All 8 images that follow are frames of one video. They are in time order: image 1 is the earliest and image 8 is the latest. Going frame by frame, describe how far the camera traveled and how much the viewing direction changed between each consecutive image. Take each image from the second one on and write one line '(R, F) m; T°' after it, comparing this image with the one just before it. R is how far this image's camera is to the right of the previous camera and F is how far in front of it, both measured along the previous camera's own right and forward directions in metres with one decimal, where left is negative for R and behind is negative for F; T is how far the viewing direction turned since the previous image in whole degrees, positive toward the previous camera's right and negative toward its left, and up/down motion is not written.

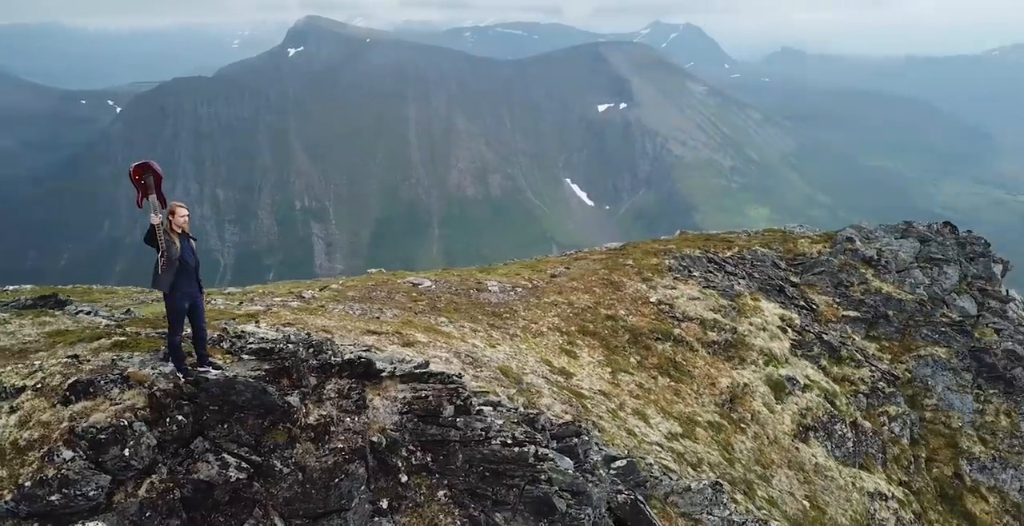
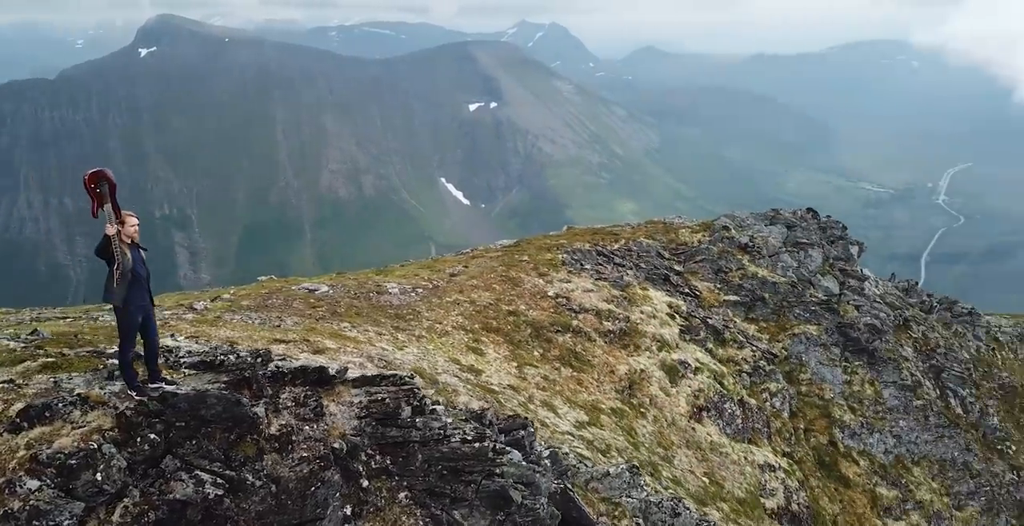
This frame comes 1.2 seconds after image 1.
(-1.4, -0.1) m; +9°
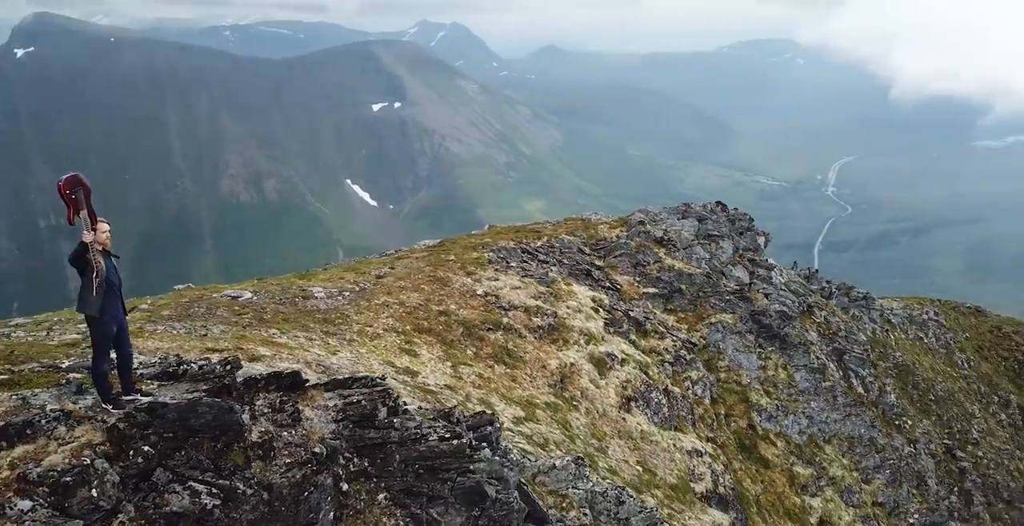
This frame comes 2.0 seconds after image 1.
(-1.2, -0.1) m; +6°
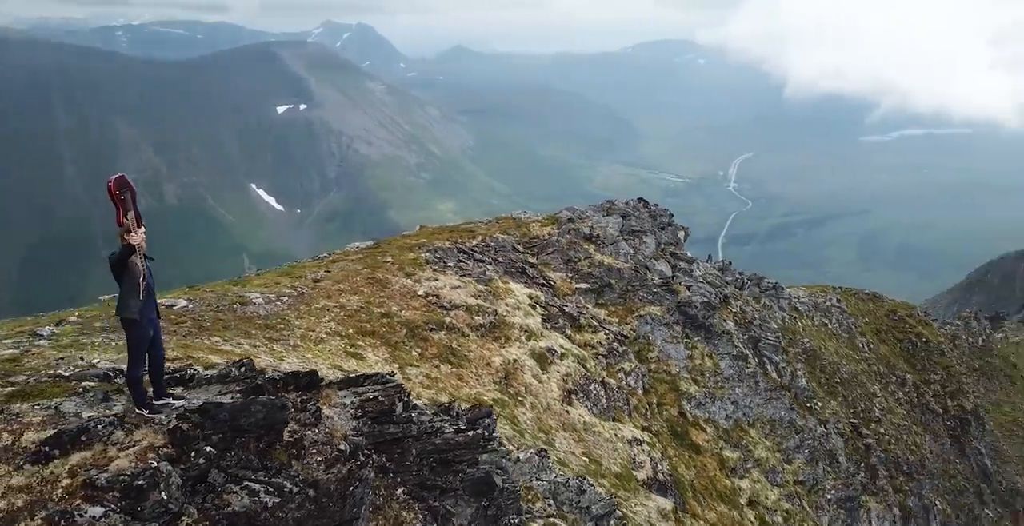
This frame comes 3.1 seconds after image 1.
(-1.9, -0.3) m; +6°
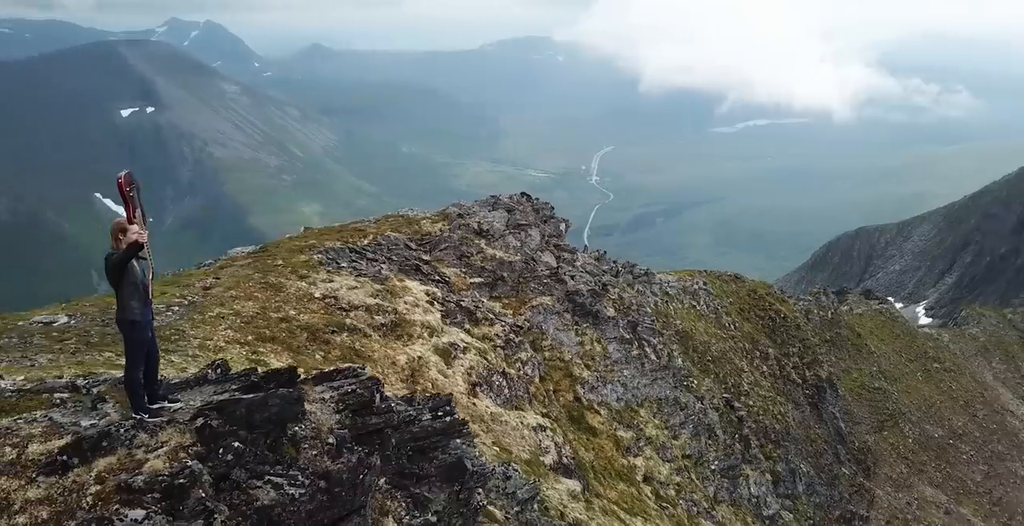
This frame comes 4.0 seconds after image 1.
(-1.9, -0.4) m; +9°
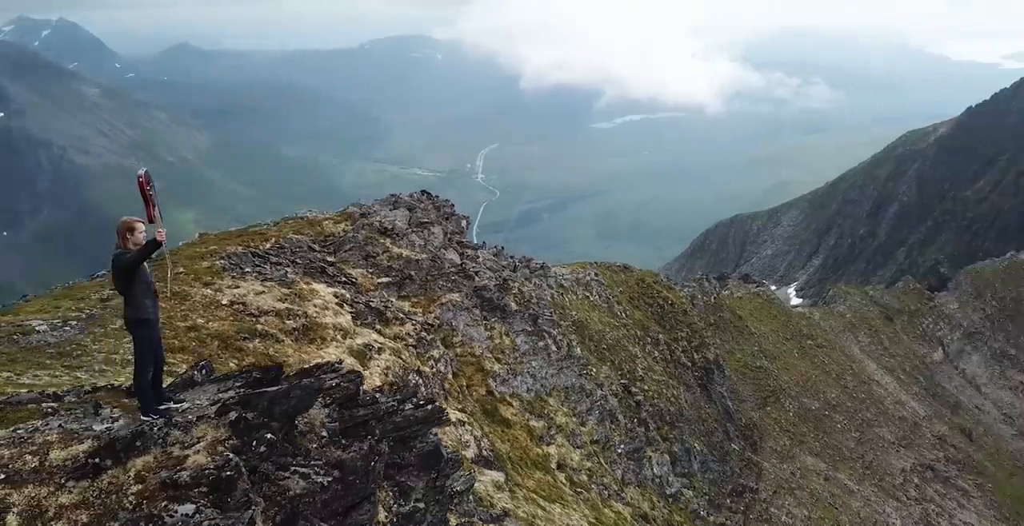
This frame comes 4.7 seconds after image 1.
(-1.7, -0.4) m; +8°
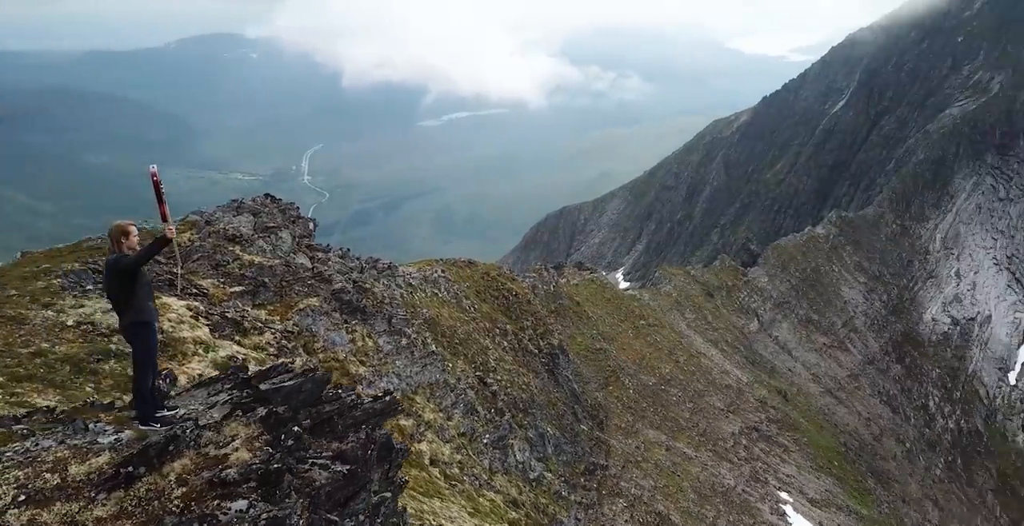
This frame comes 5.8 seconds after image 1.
(-2.3, -0.5) m; +12°
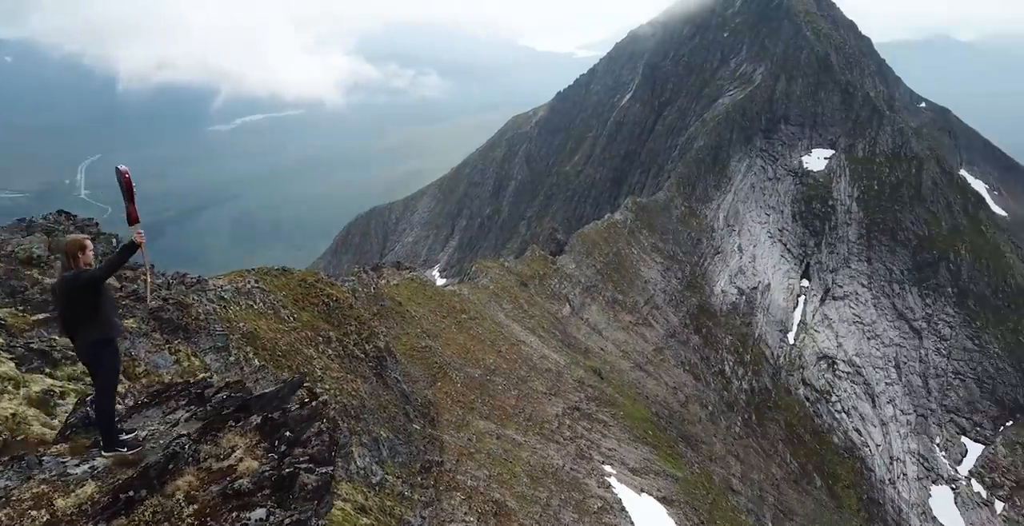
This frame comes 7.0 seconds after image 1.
(-2.2, -0.2) m; +13°
